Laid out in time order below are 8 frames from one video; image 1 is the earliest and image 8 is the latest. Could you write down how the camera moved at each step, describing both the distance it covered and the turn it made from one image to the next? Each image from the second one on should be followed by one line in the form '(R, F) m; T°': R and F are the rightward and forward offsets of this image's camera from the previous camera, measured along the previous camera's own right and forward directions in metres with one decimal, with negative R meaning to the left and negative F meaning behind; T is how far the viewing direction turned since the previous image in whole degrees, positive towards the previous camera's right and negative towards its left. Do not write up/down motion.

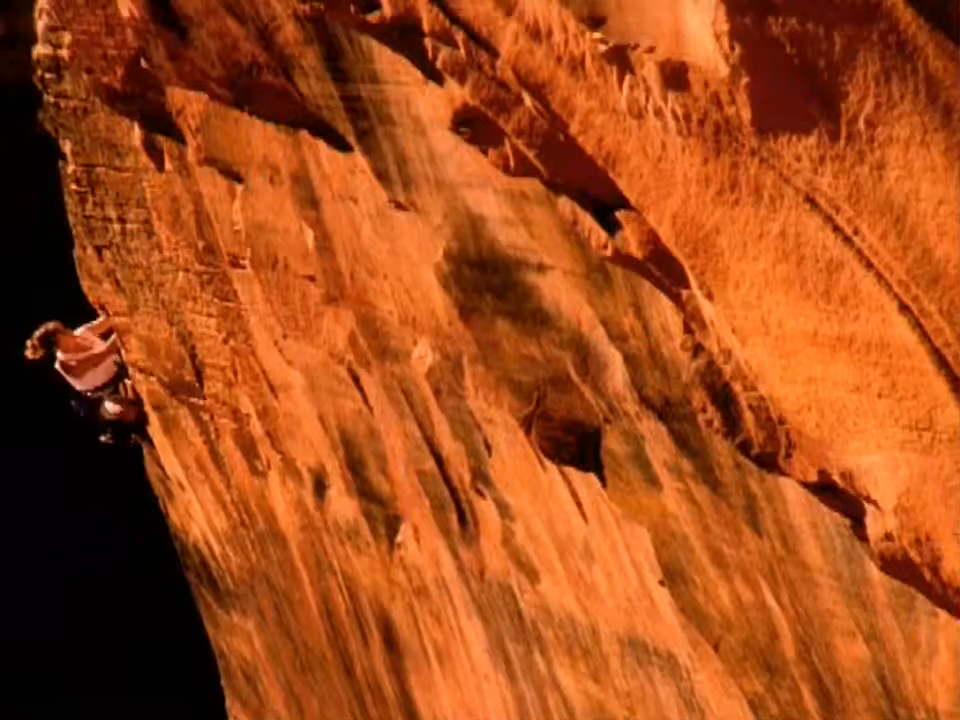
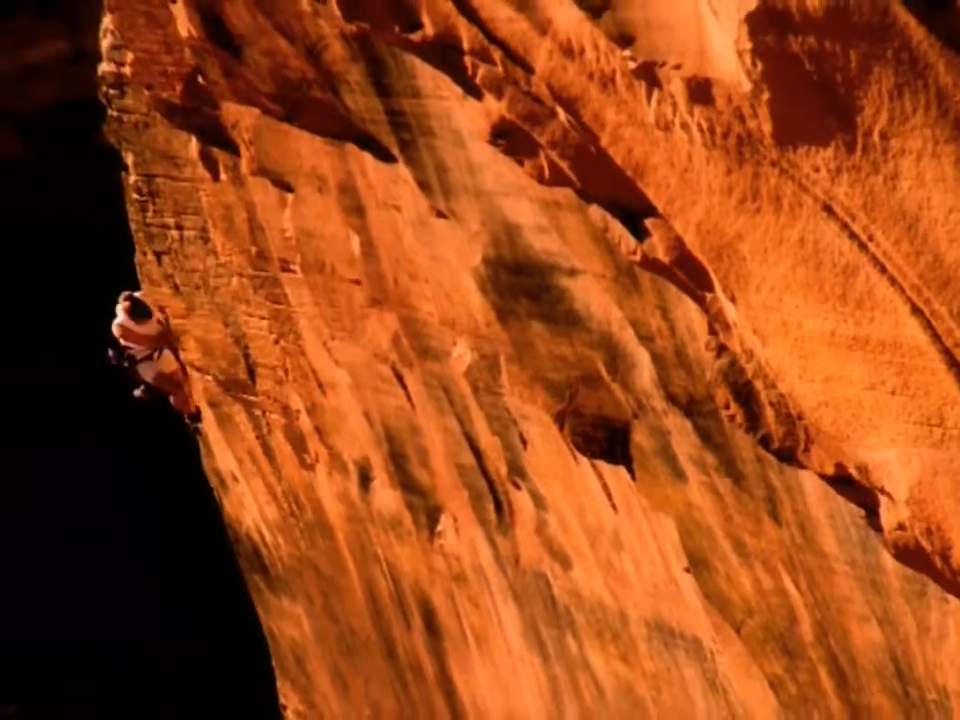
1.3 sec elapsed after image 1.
(0.0, -0.1) m; -1°
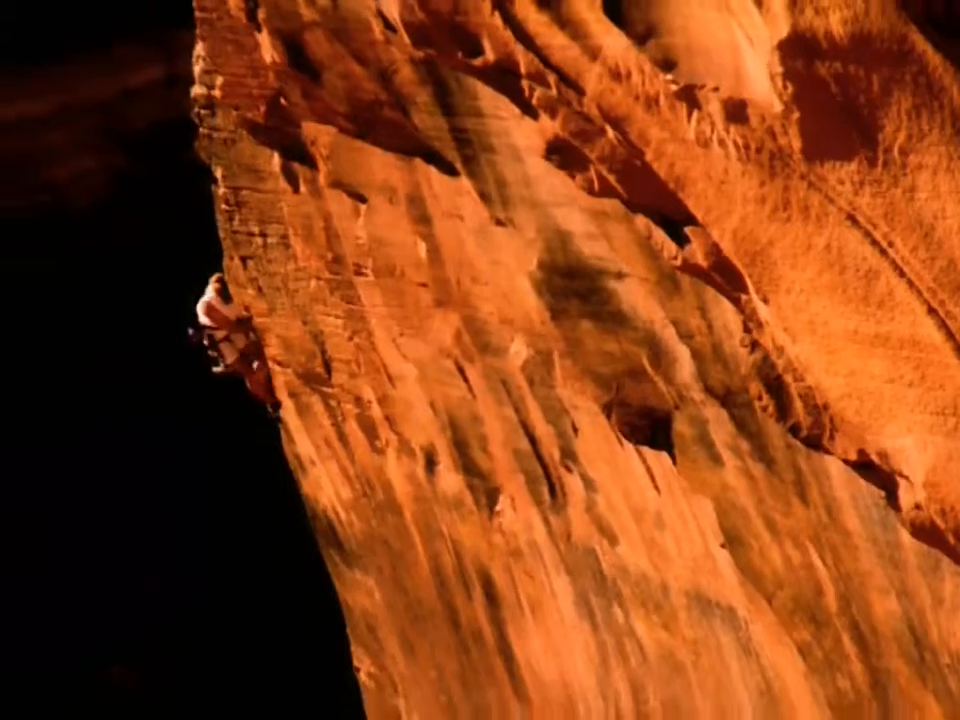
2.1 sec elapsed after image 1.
(0.0, -0.2) m; -1°
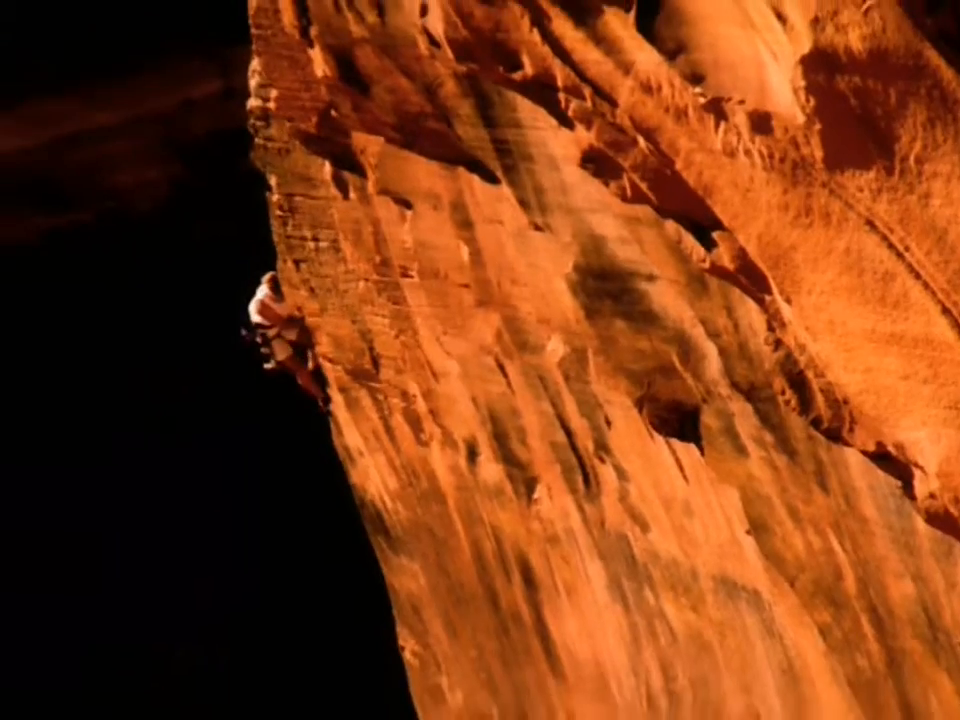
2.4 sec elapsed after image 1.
(0.0, -0.2) m; -1°
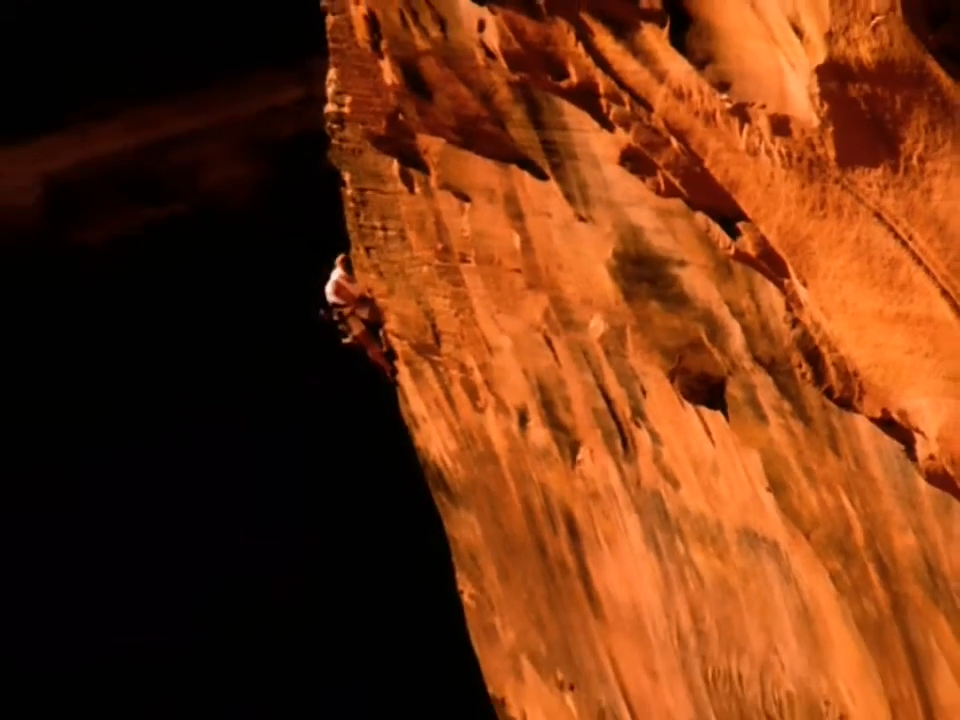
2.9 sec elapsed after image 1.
(0.0, -0.3) m; -1°
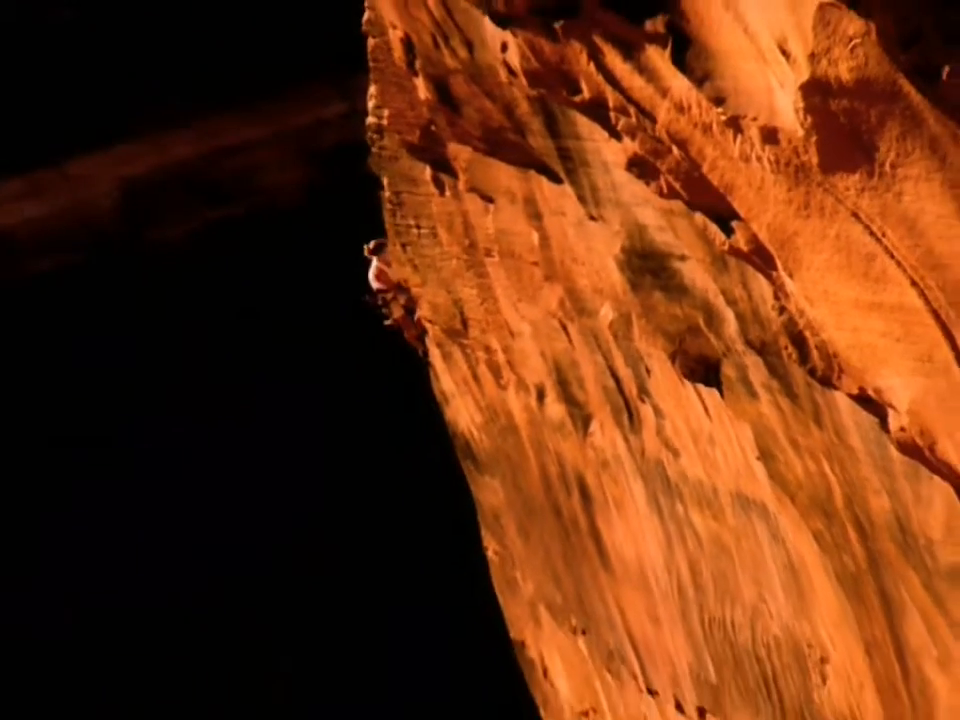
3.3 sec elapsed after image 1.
(0.0, -0.4) m; 0°
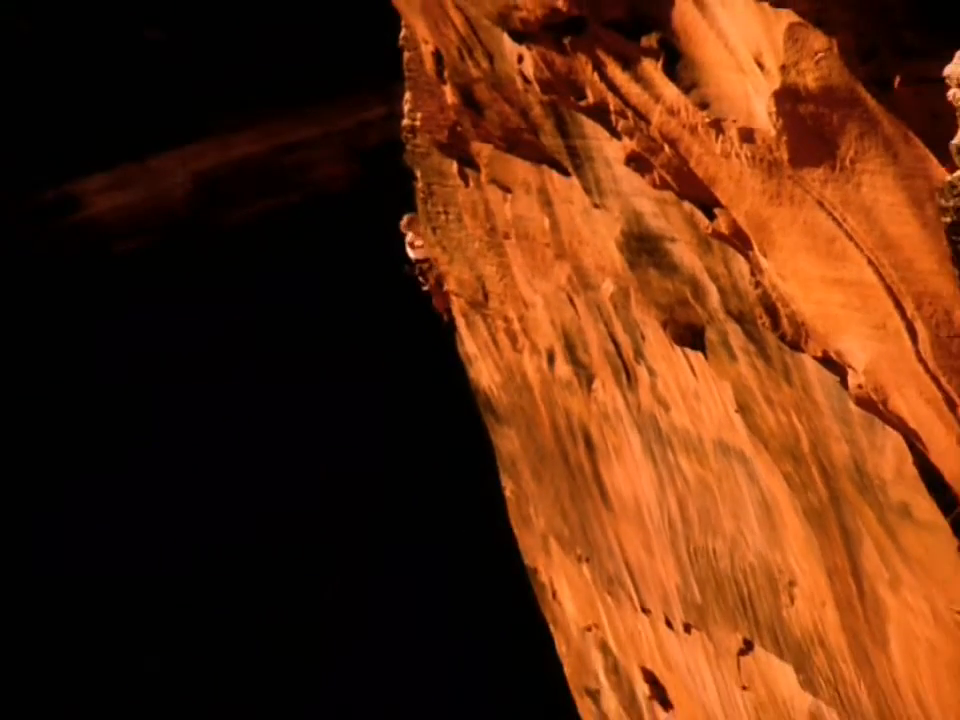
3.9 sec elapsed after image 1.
(0.0, -0.6) m; 0°
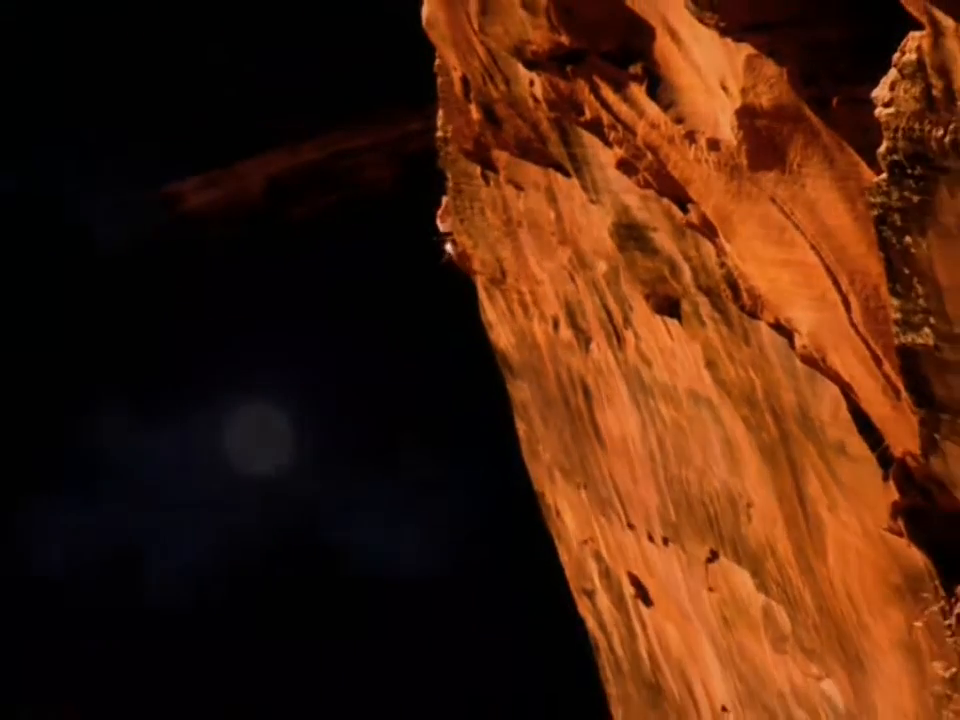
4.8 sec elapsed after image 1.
(0.0, -1.0) m; 0°
